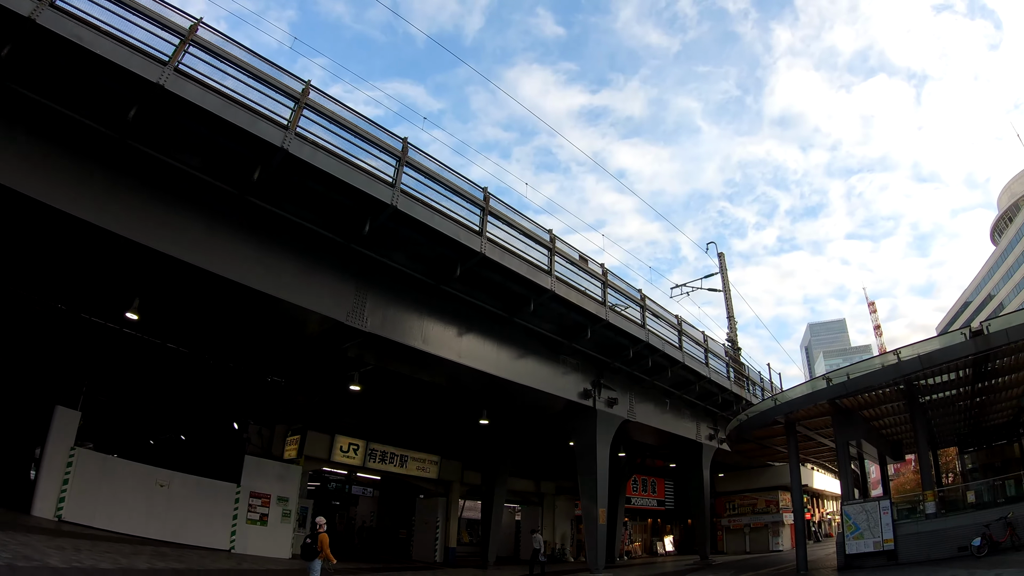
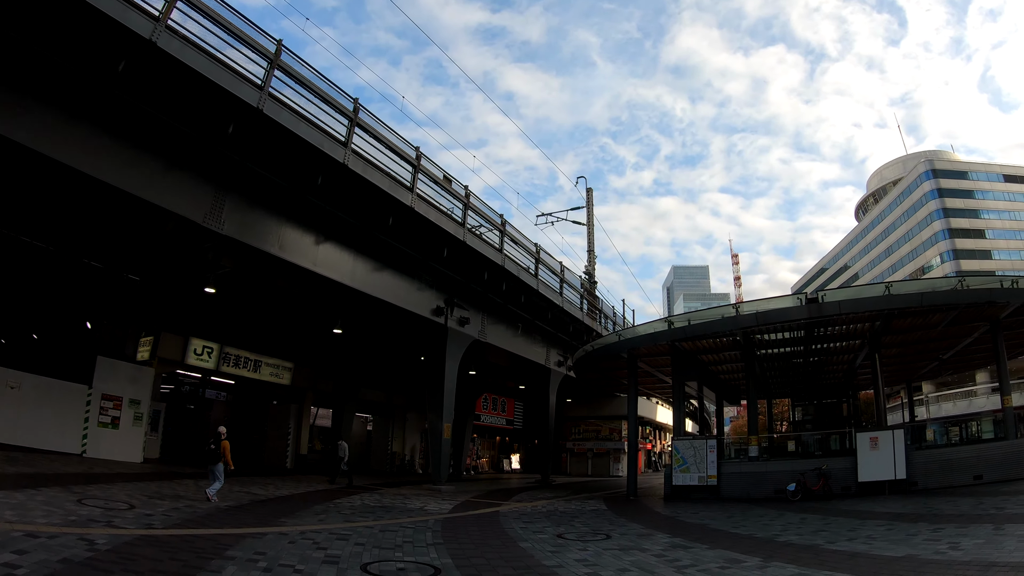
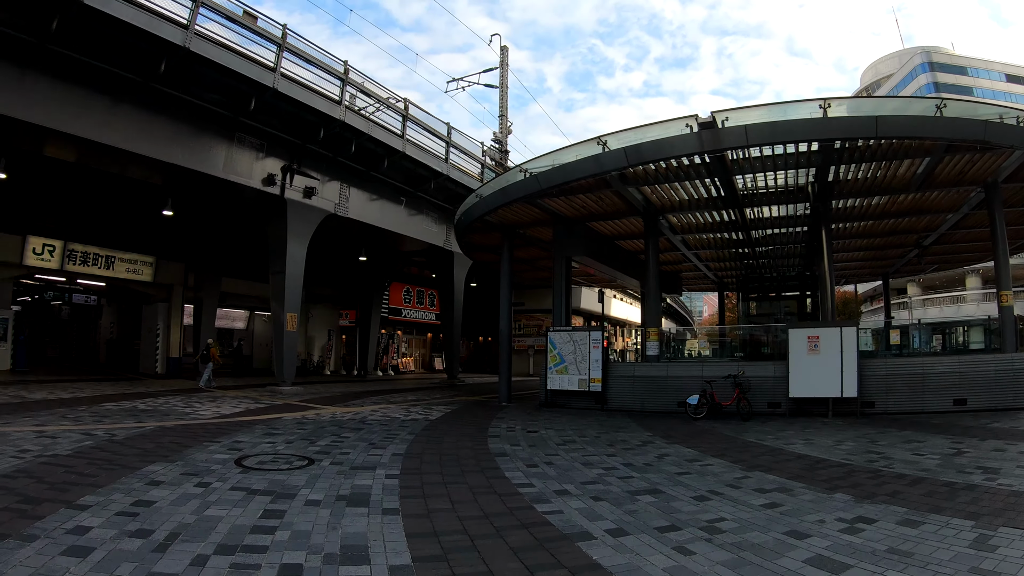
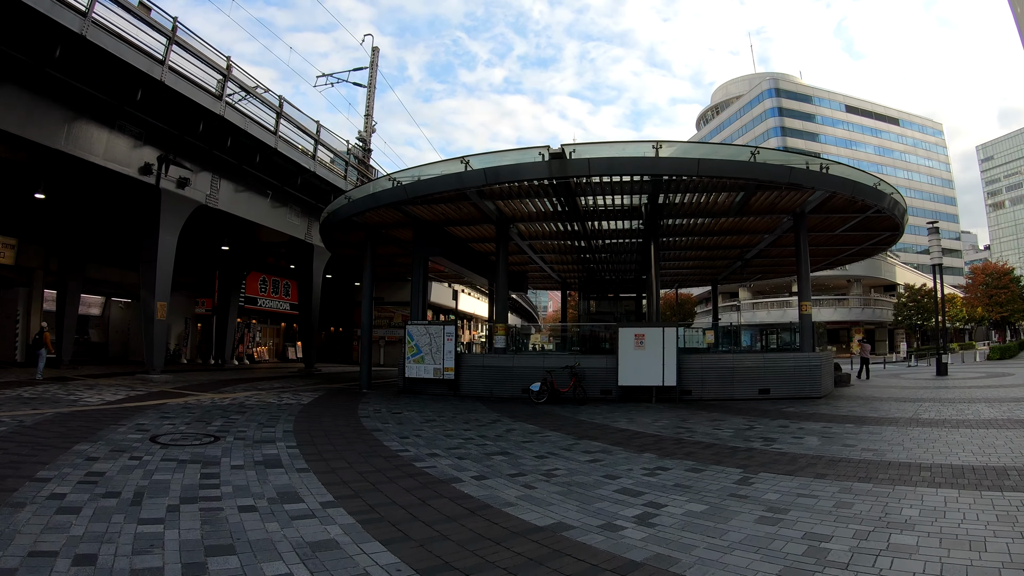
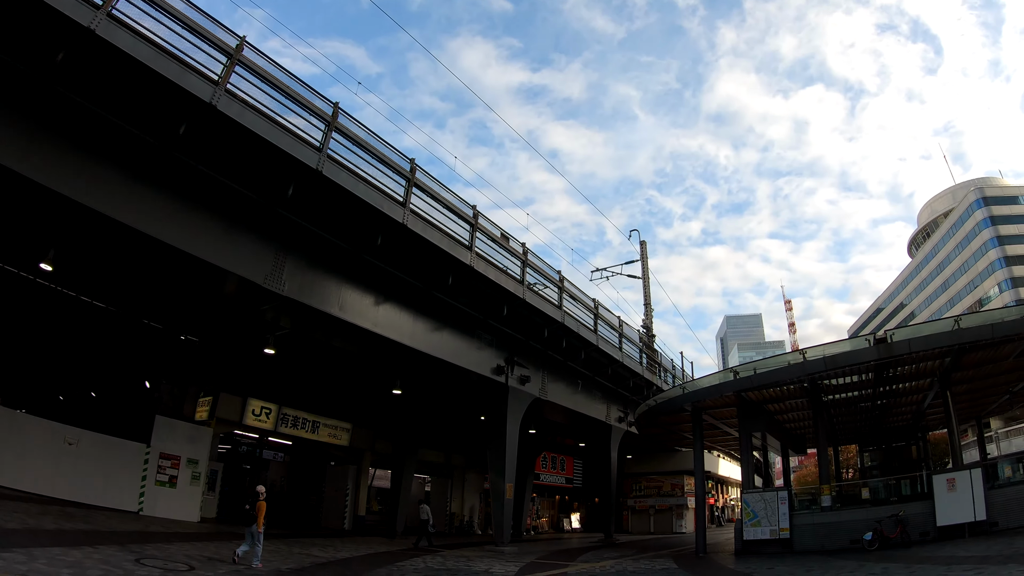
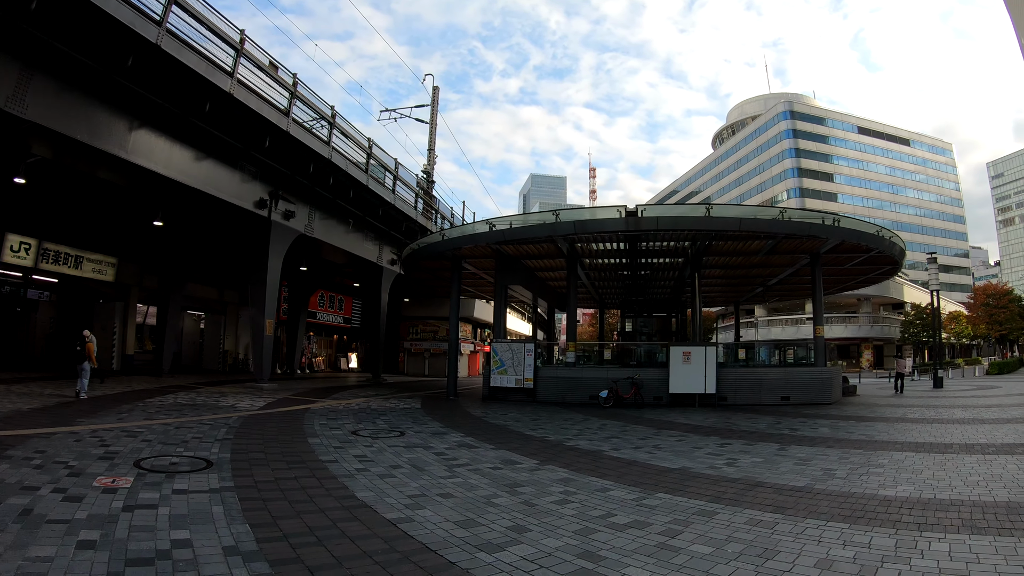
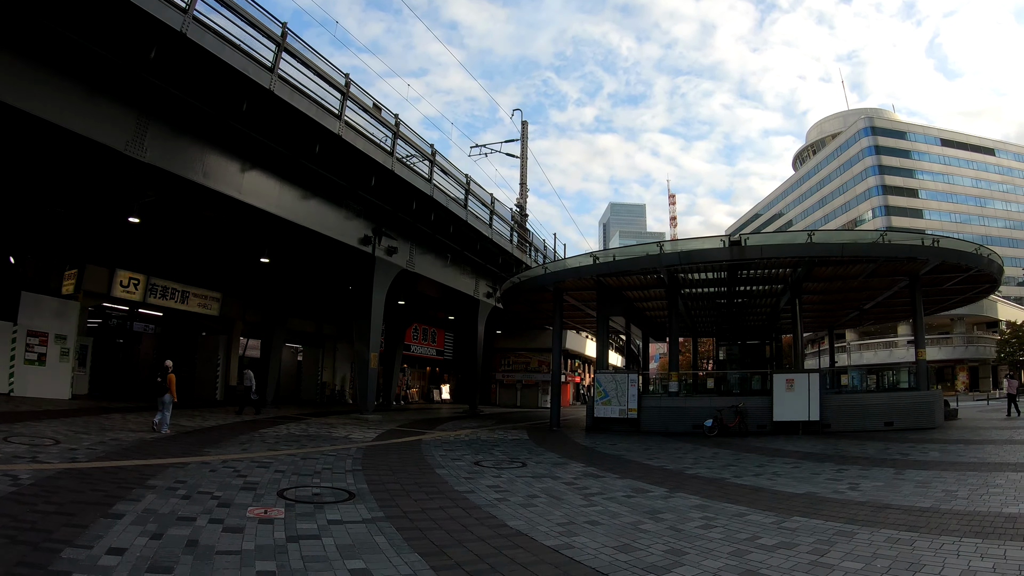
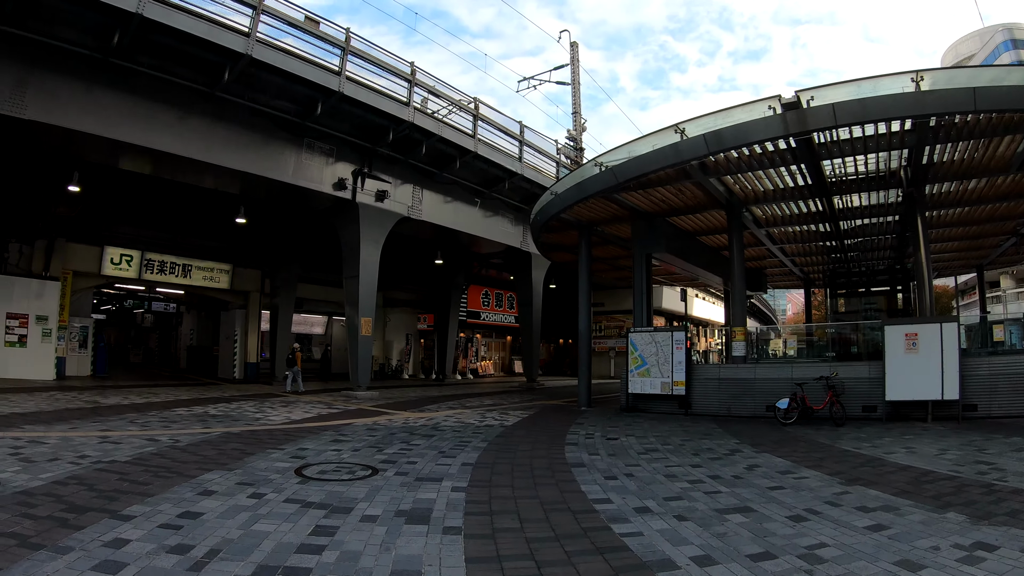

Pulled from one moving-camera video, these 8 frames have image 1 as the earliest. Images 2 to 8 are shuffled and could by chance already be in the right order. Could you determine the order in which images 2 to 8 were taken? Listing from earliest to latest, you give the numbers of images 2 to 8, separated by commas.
5, 2, 7, 6, 4, 3, 8
